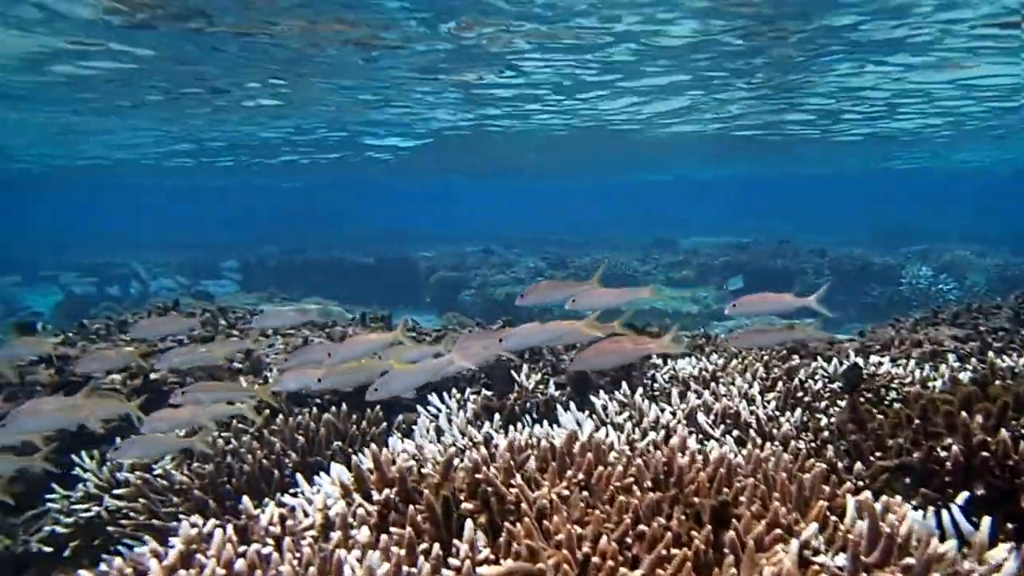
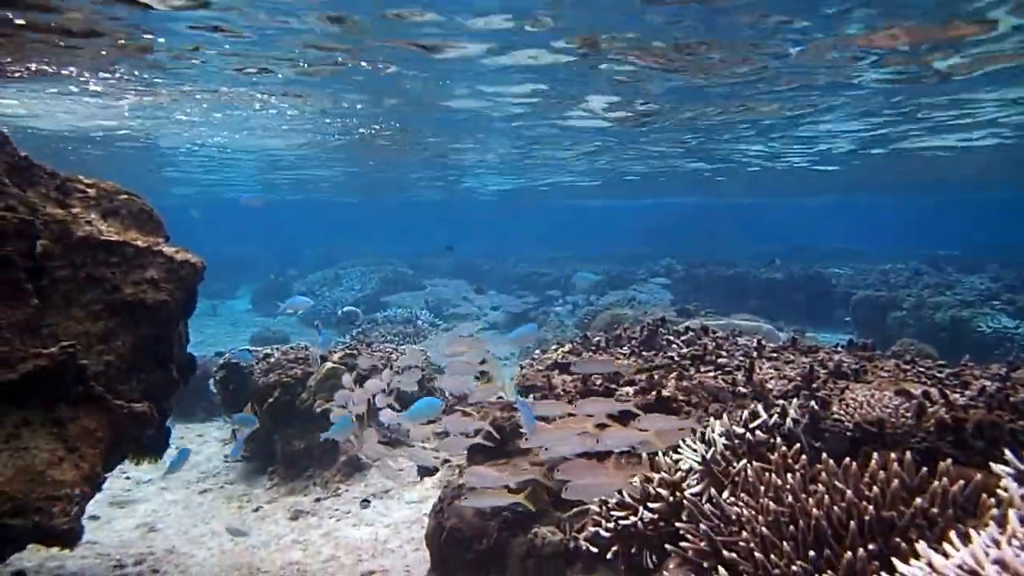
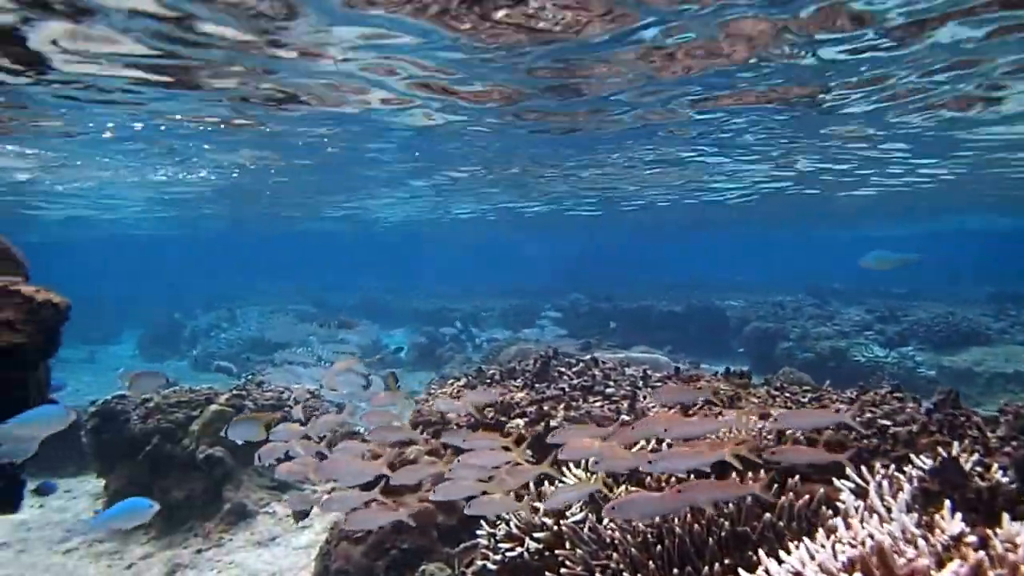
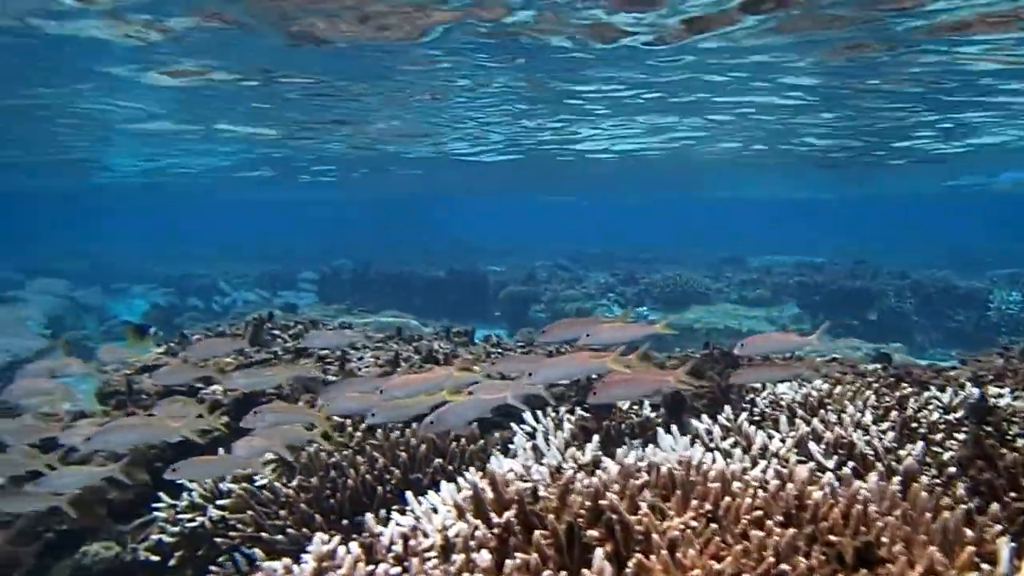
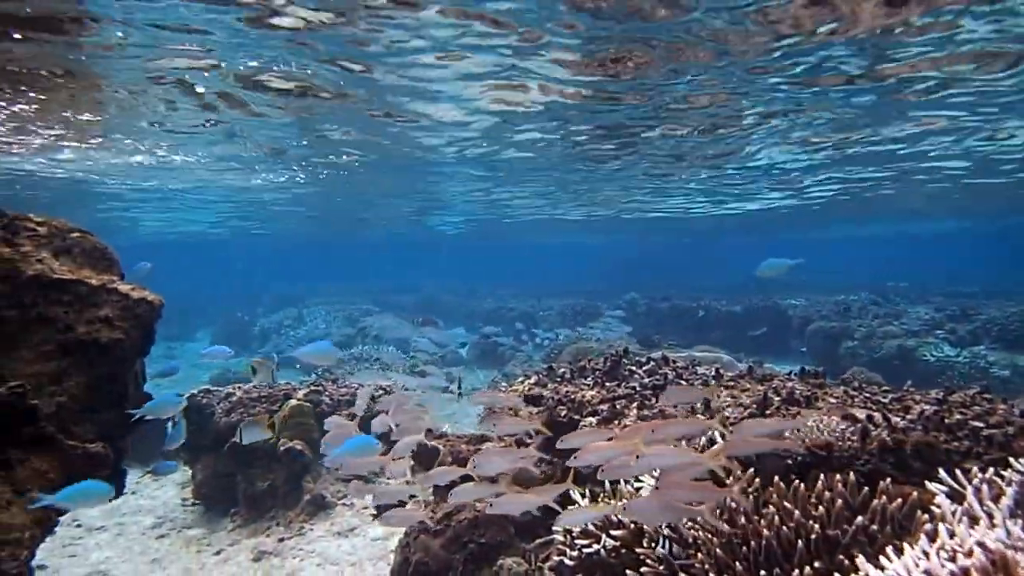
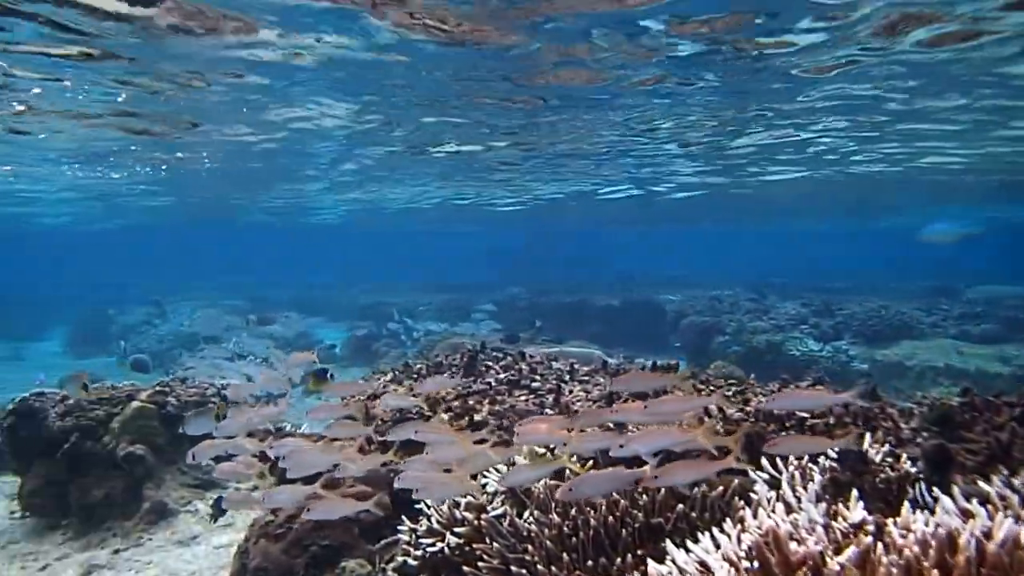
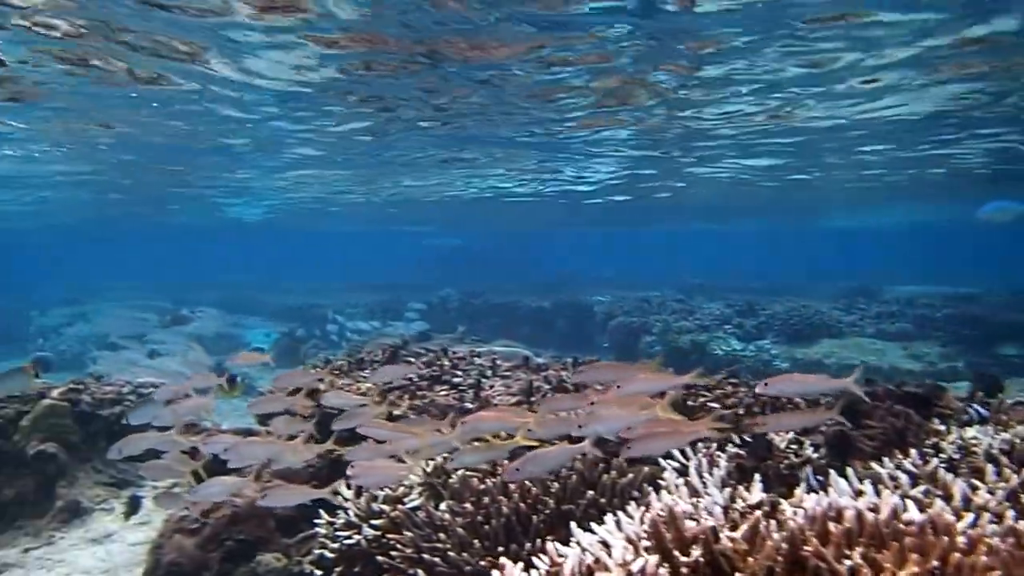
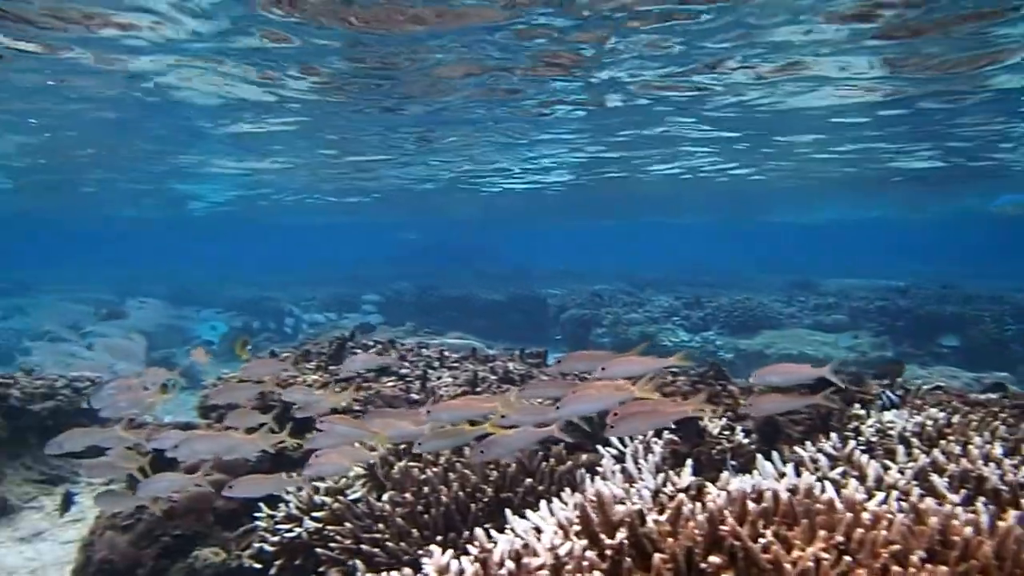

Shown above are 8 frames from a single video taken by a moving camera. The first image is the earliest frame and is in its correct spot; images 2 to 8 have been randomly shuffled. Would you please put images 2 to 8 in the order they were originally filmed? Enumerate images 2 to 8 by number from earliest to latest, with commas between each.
4, 8, 7, 6, 3, 5, 2
